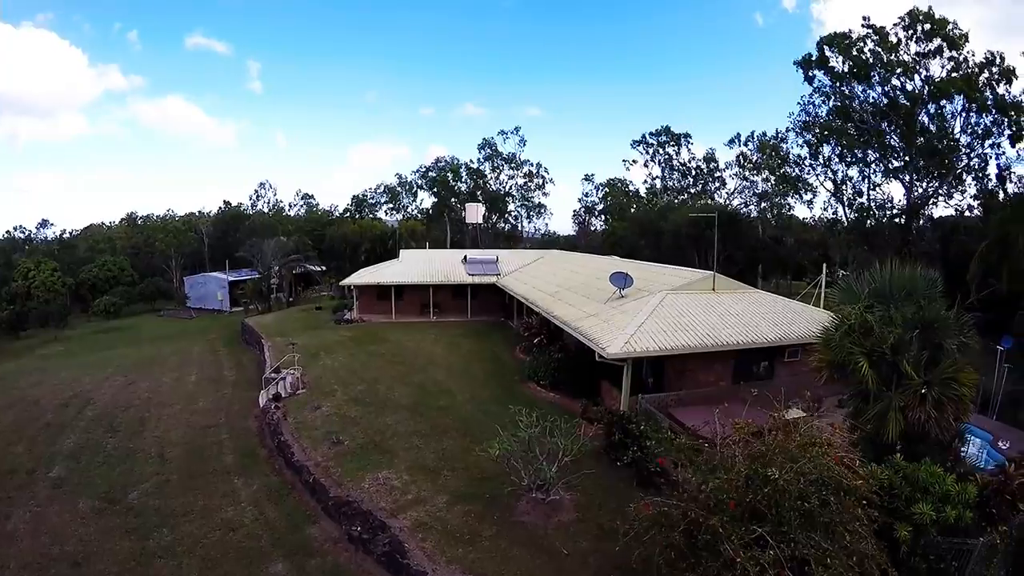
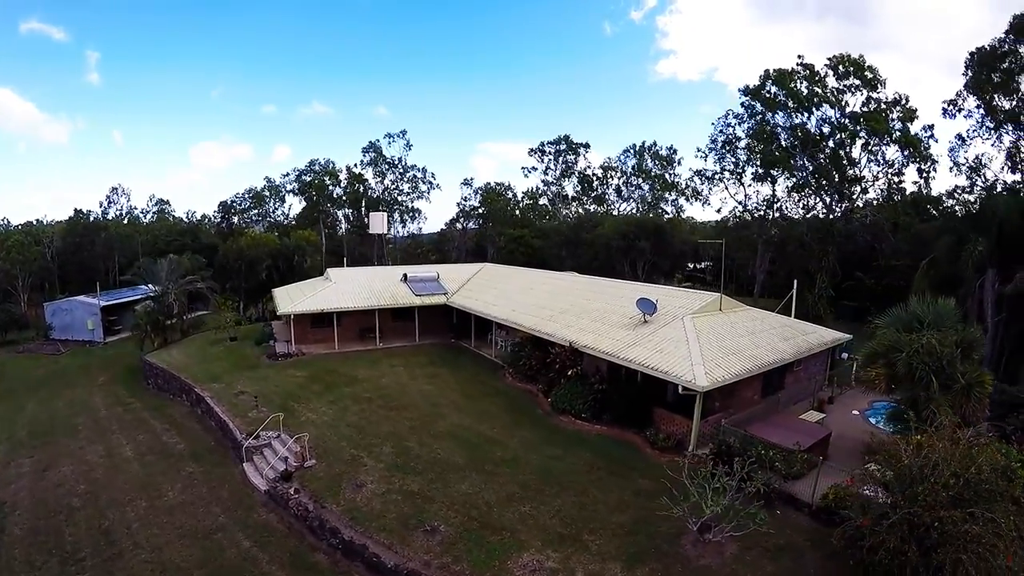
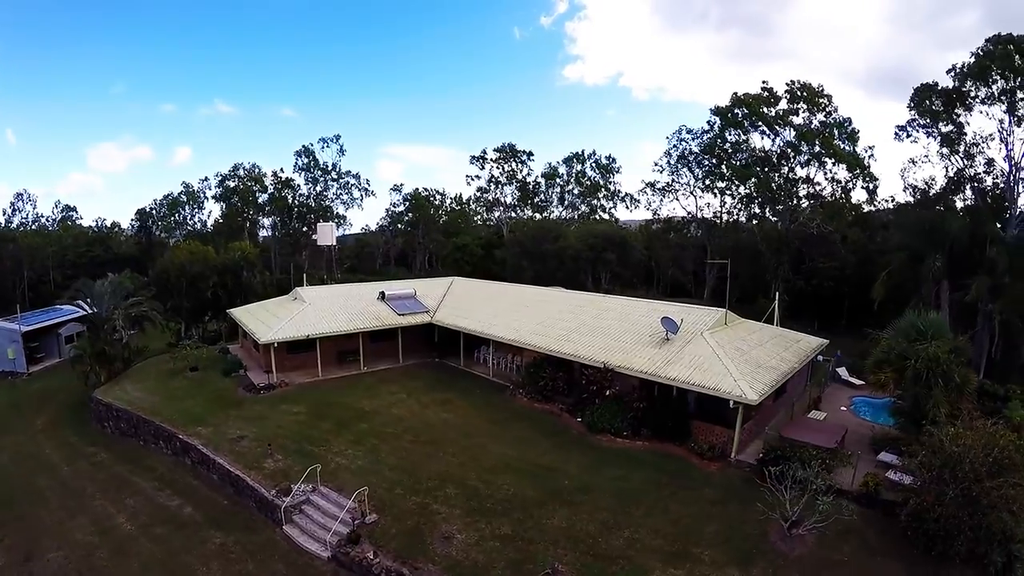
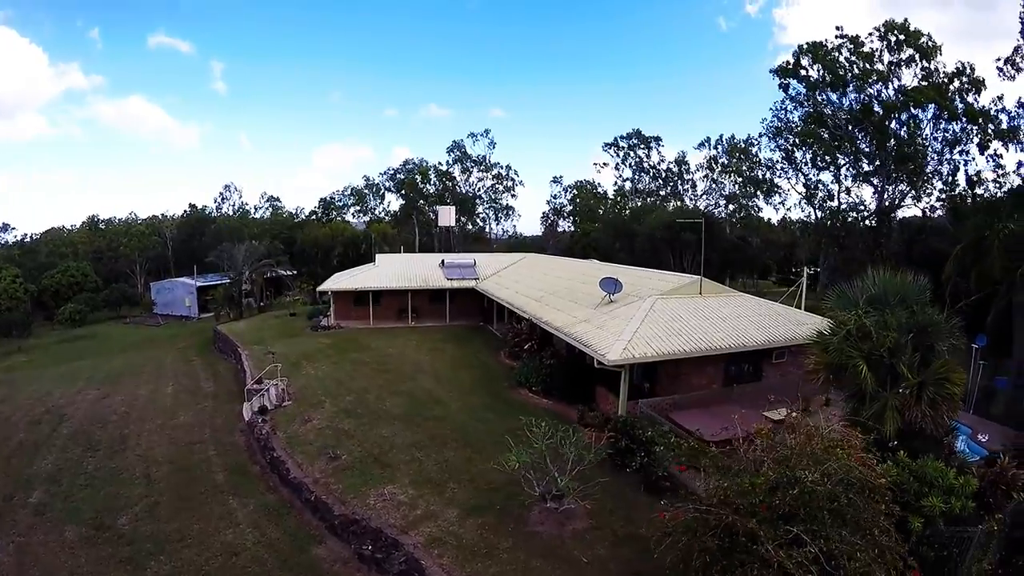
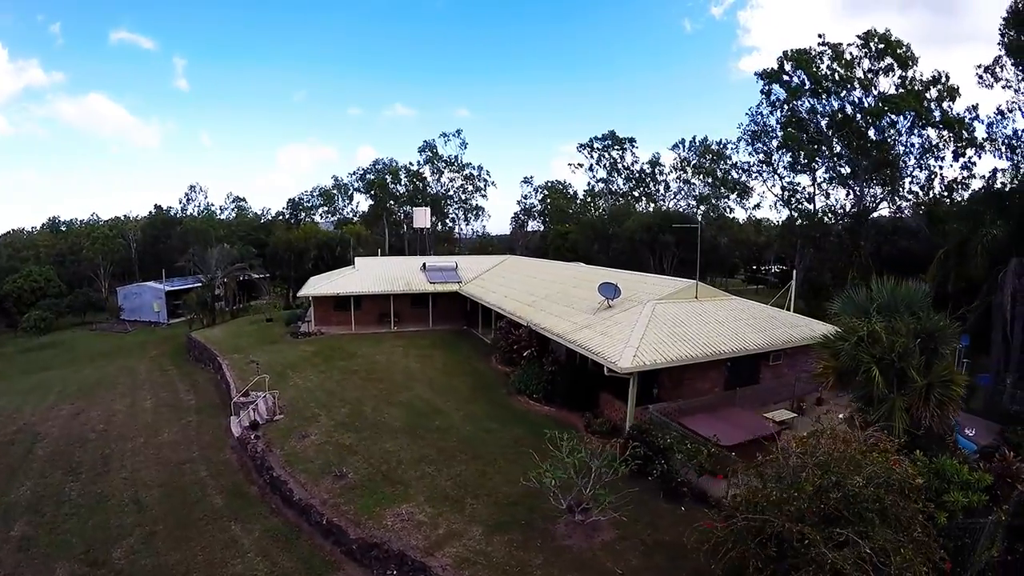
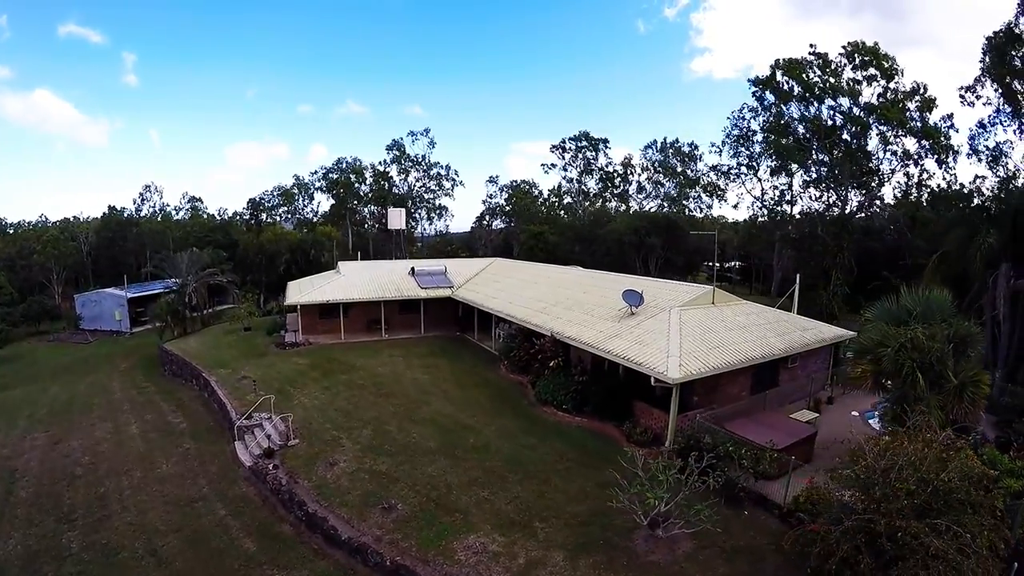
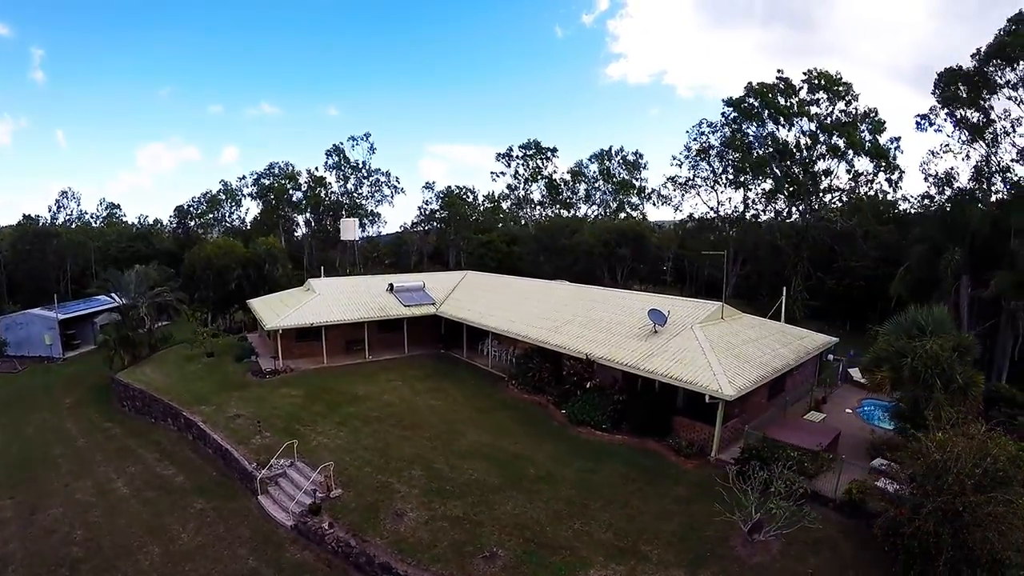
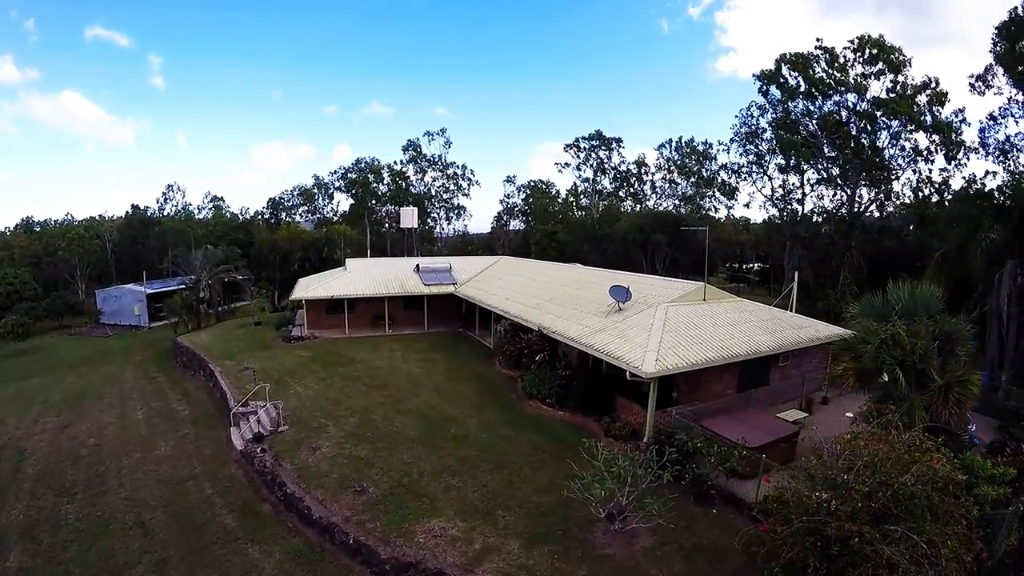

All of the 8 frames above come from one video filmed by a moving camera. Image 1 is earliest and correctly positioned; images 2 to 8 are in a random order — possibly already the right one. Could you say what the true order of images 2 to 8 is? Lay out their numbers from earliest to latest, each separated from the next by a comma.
4, 5, 8, 6, 2, 7, 3
